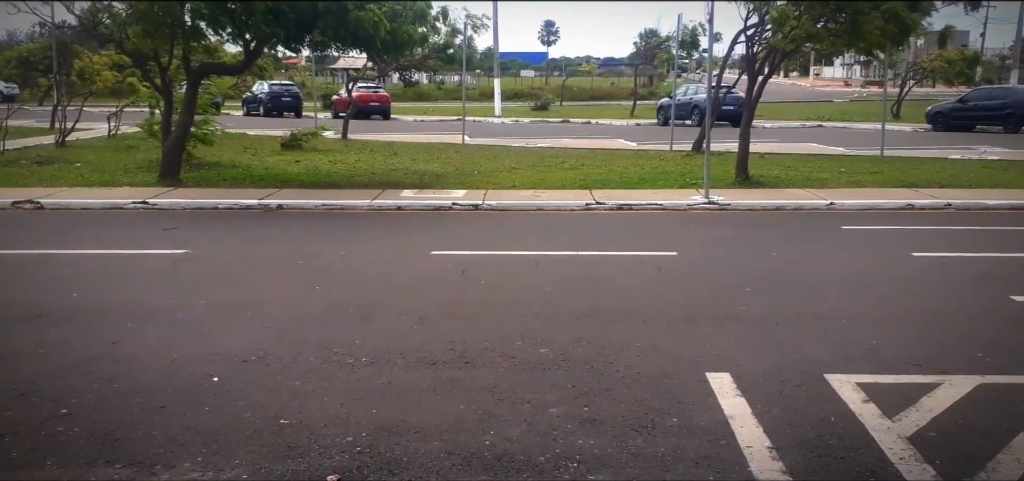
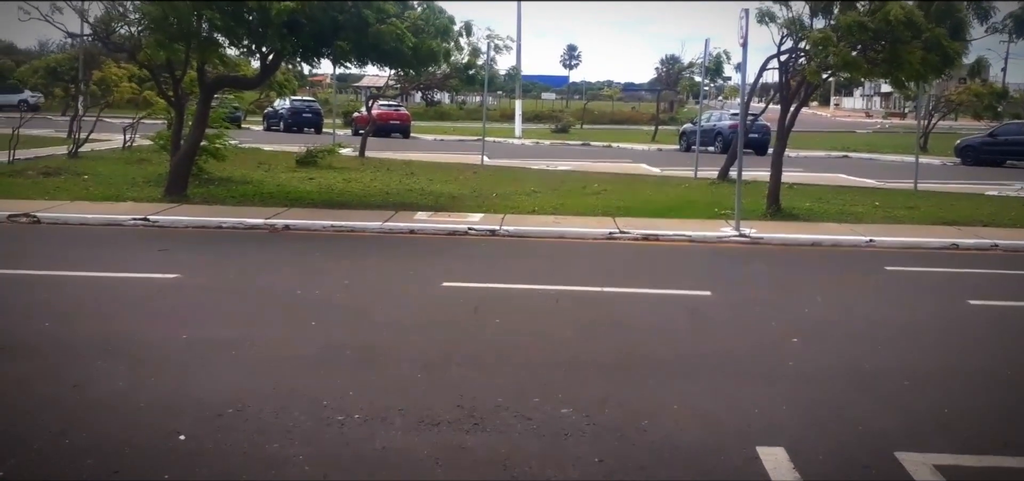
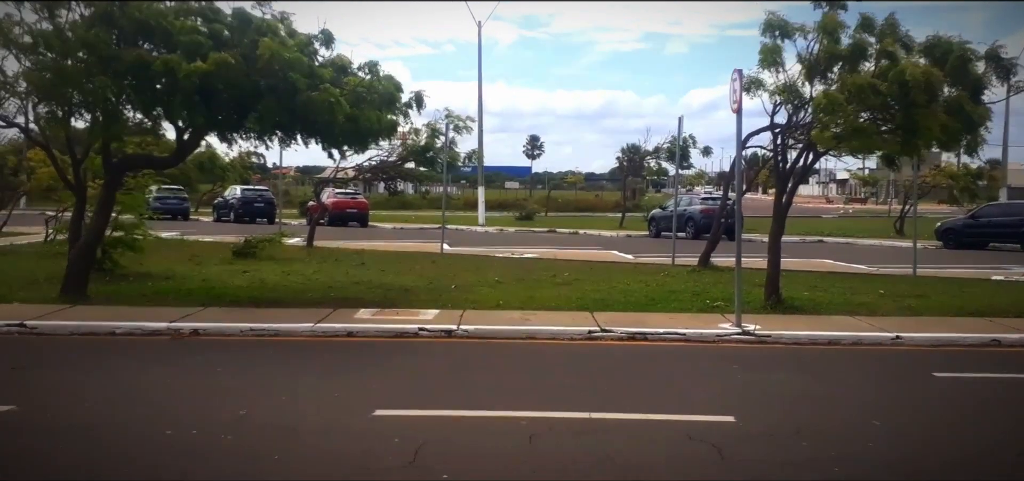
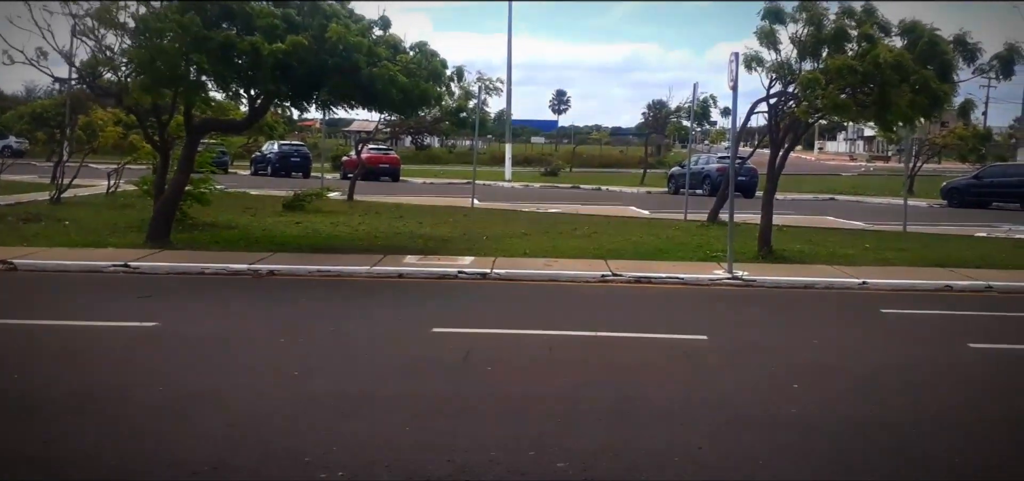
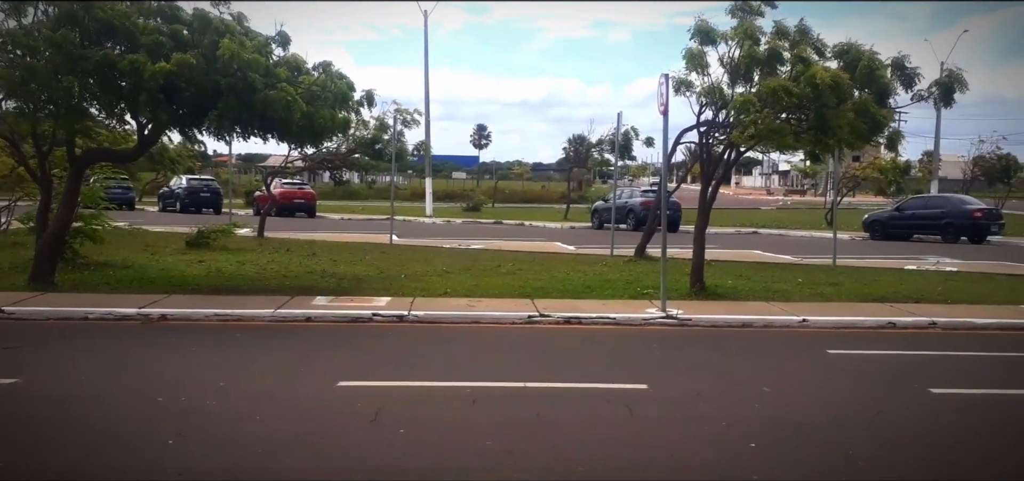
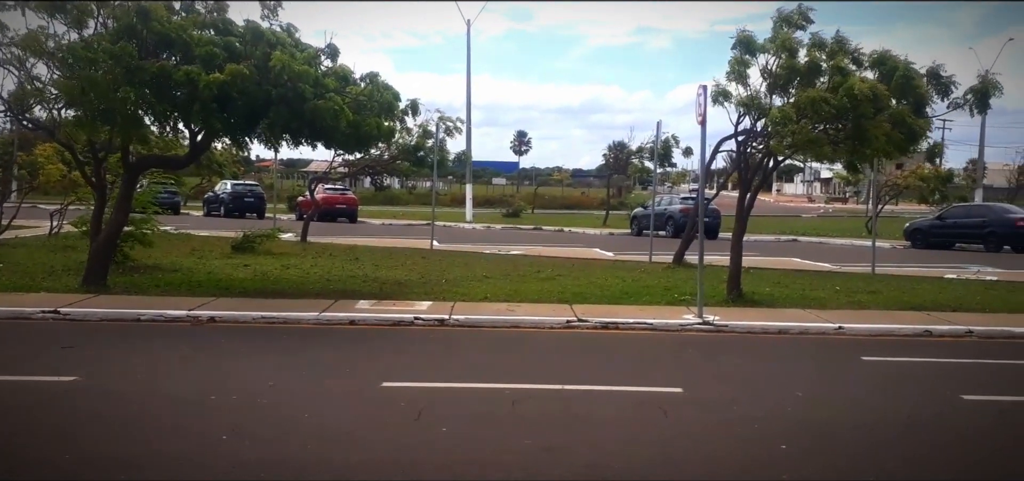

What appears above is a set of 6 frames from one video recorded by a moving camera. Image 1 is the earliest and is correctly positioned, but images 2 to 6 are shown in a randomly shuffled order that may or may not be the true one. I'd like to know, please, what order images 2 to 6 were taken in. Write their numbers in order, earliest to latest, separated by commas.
2, 4, 6, 5, 3
